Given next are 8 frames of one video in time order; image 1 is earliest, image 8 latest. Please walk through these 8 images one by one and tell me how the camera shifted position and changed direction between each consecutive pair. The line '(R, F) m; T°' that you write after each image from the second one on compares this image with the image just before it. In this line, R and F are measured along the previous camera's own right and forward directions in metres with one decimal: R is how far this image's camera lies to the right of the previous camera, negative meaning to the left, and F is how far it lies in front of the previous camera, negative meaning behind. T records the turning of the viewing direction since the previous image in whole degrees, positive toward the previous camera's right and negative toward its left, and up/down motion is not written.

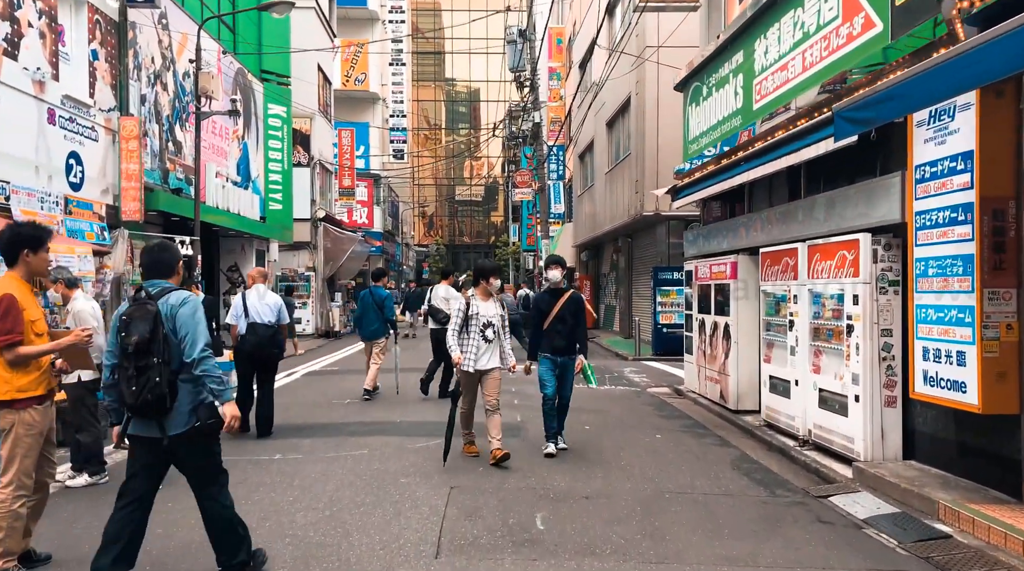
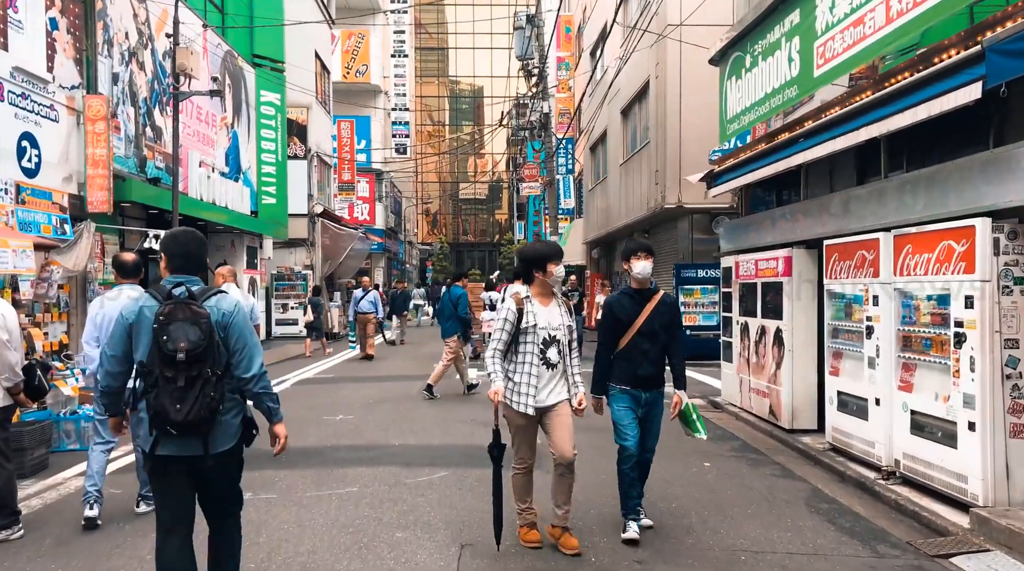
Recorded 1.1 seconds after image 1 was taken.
(-0.1, +1.4) m; 0°
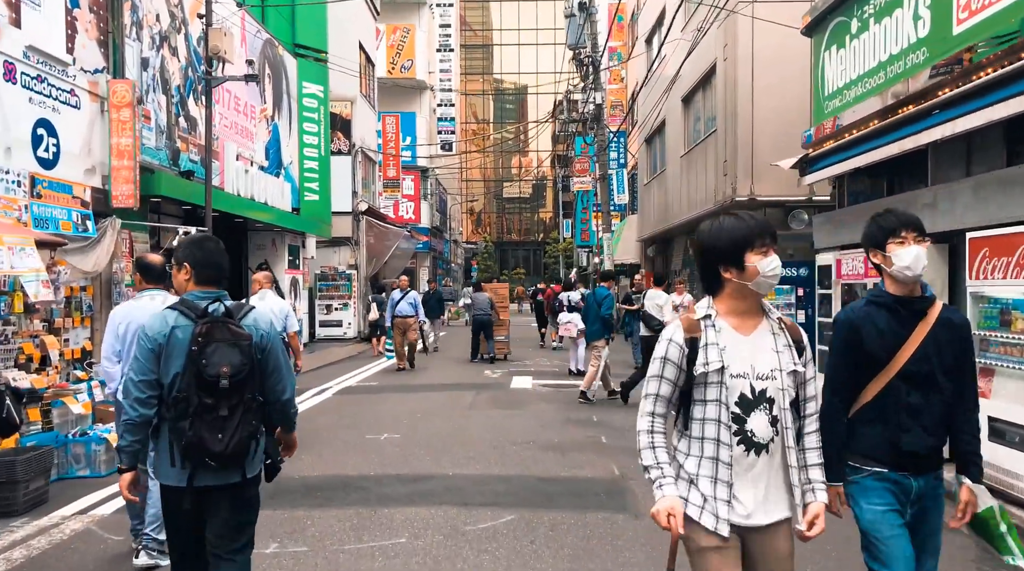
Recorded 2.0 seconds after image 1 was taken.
(-0.3, +1.2) m; -3°
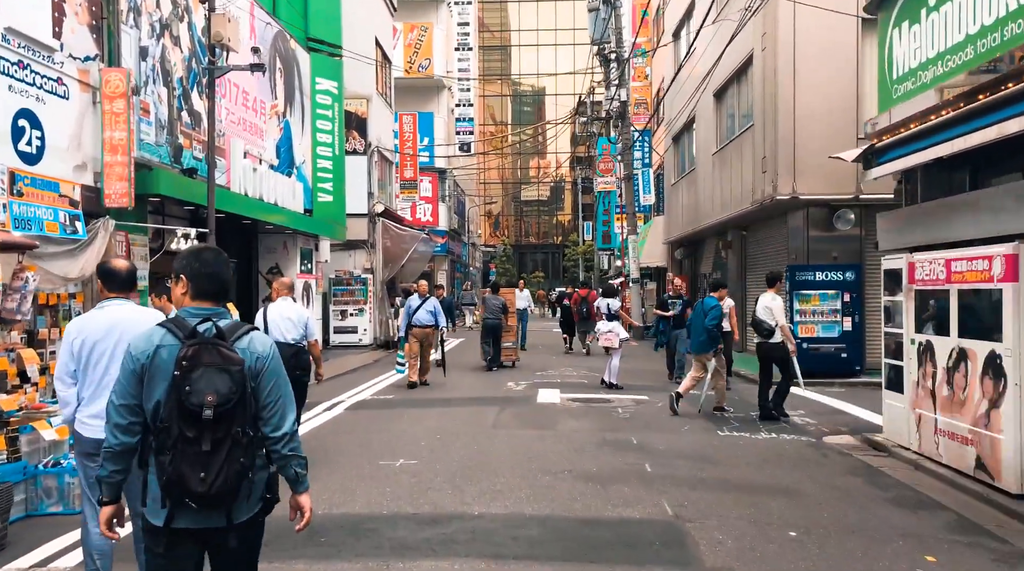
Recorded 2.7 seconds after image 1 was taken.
(-0.1, +1.0) m; -1°
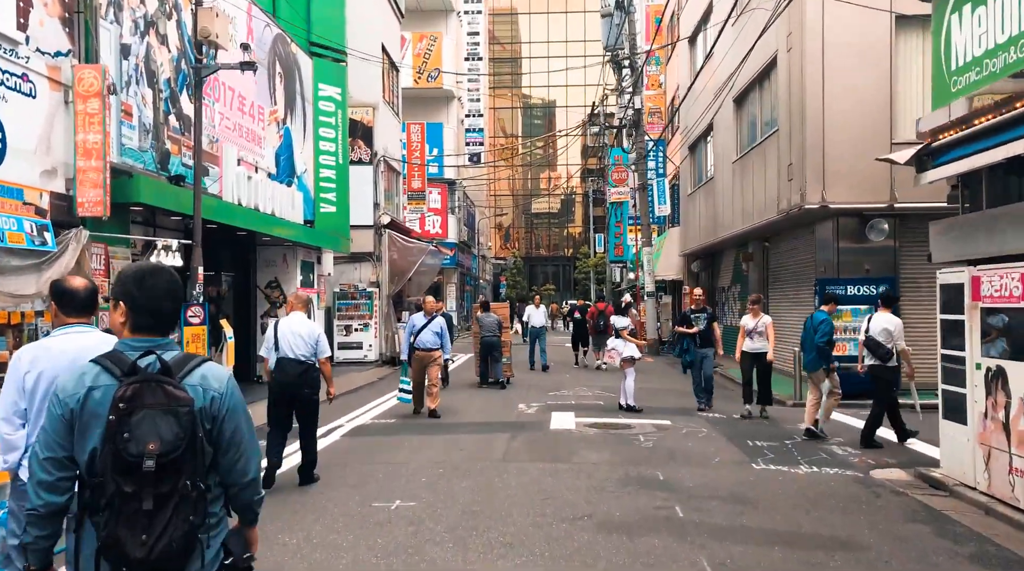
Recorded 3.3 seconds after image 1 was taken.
(0.0, +0.9) m; -1°
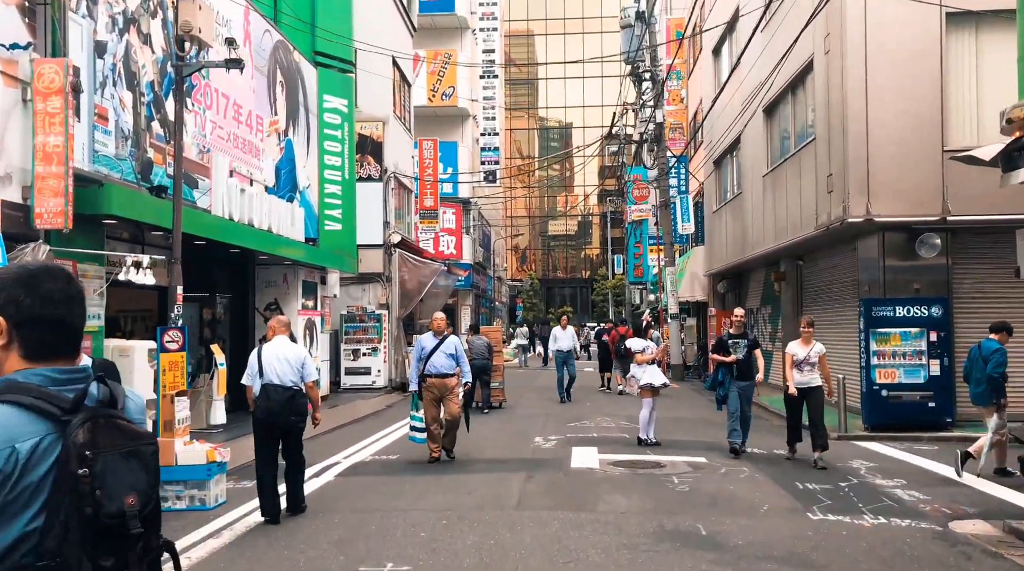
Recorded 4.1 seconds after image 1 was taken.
(0.0, +1.1) m; -1°
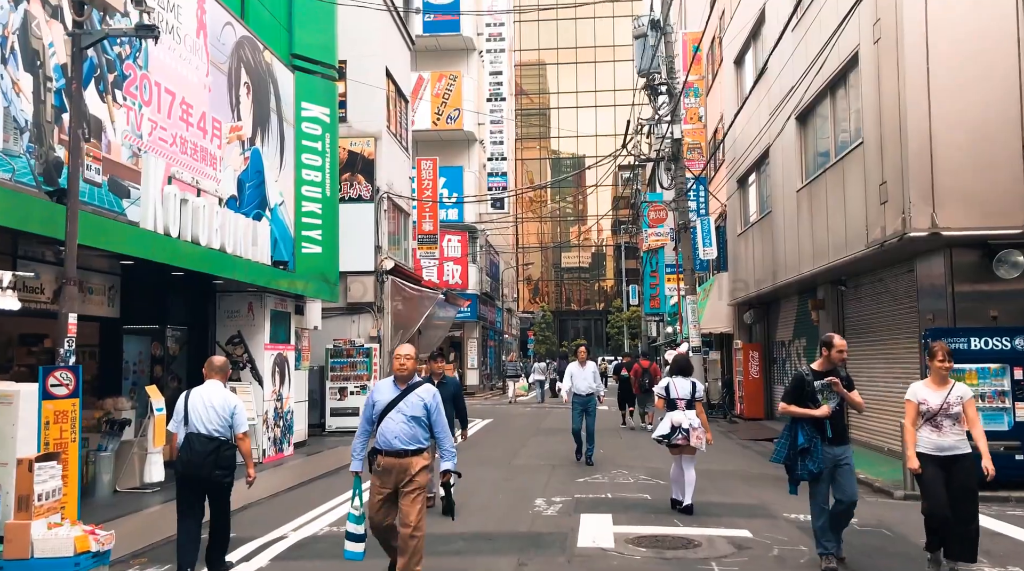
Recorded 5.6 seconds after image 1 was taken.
(+0.2, +2.1) m; -1°
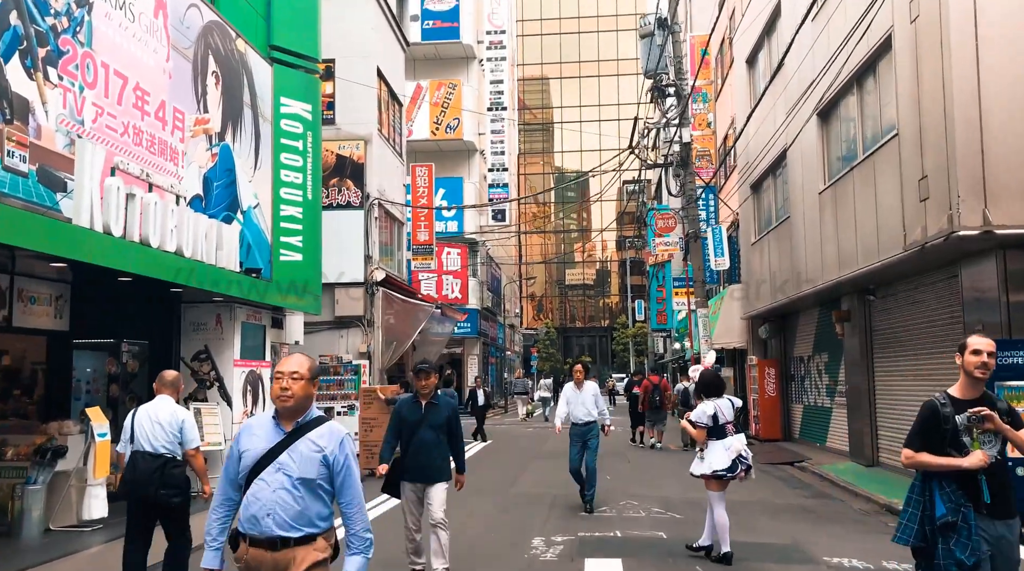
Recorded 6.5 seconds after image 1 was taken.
(+0.1, +1.3) m; 0°
